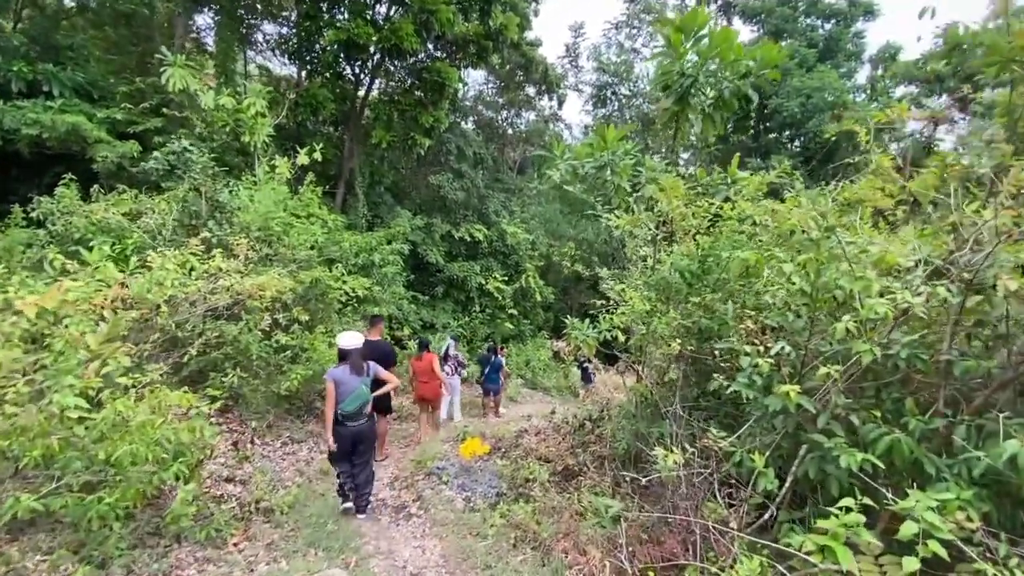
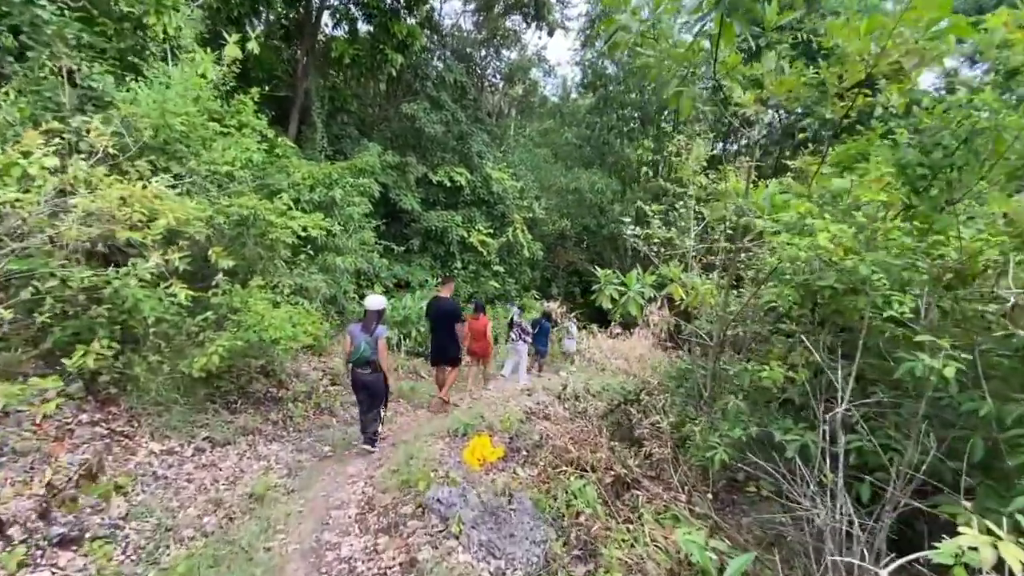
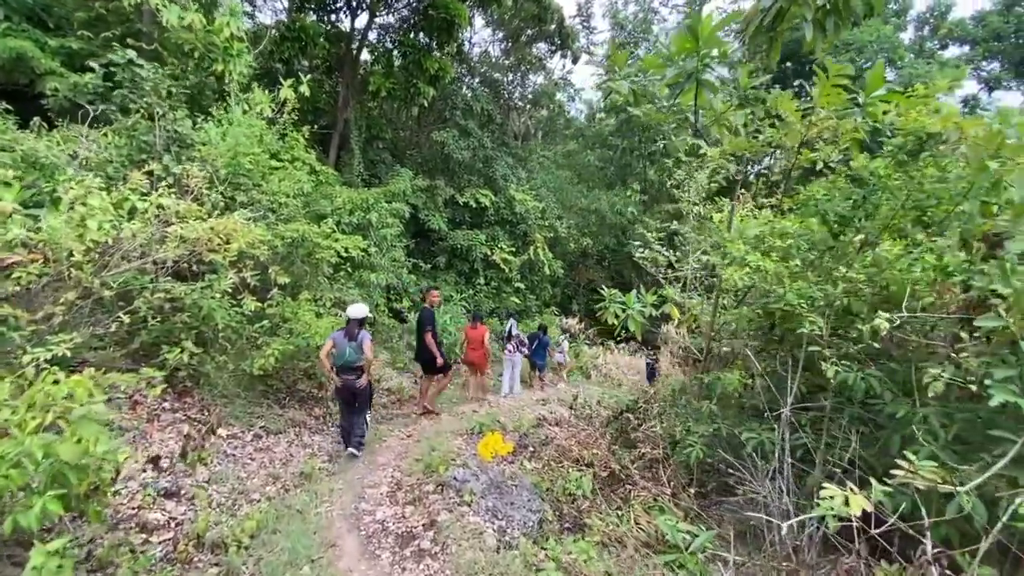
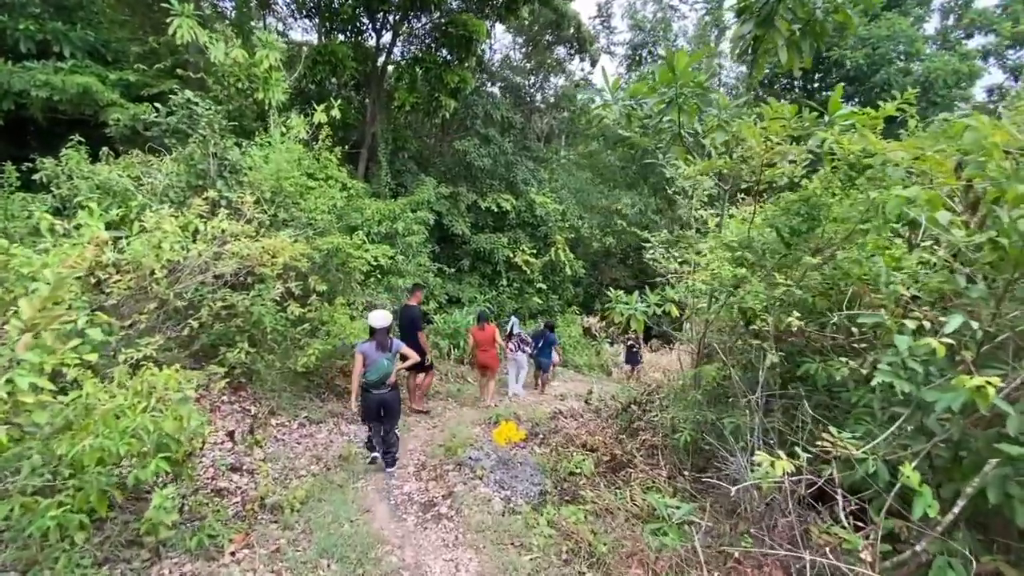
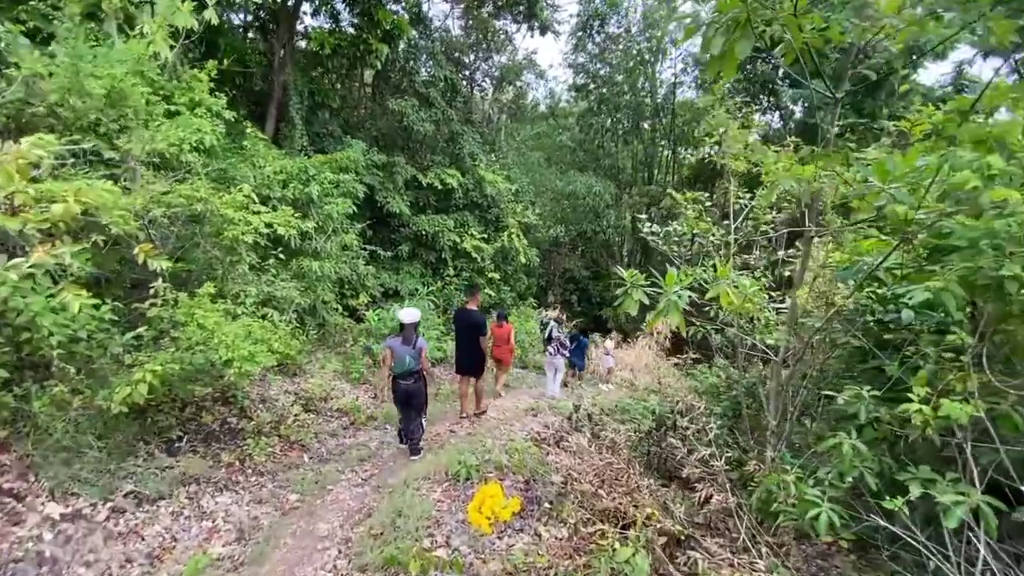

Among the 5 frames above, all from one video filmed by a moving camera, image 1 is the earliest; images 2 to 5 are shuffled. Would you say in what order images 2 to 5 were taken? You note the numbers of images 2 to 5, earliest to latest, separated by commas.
4, 3, 2, 5
